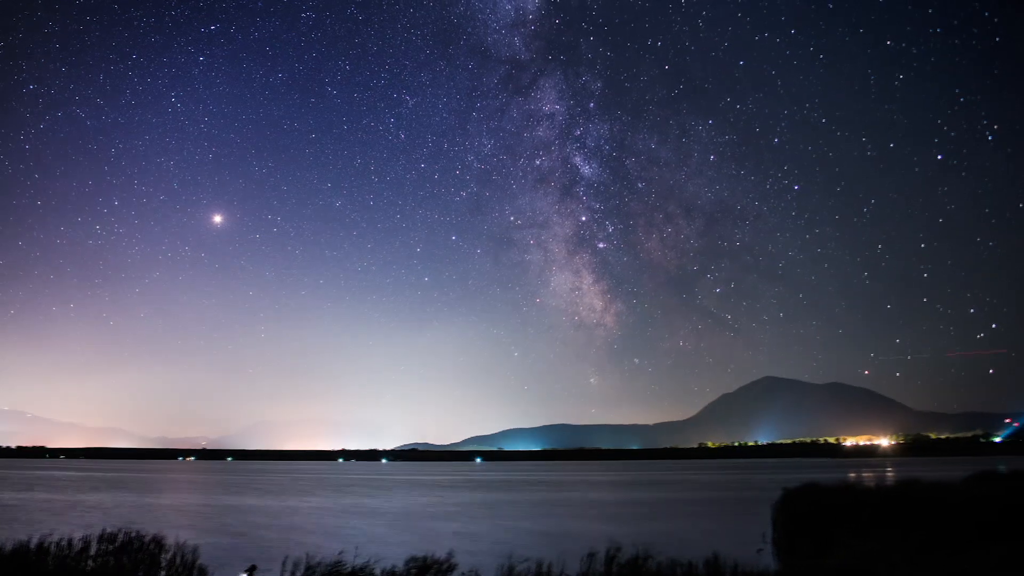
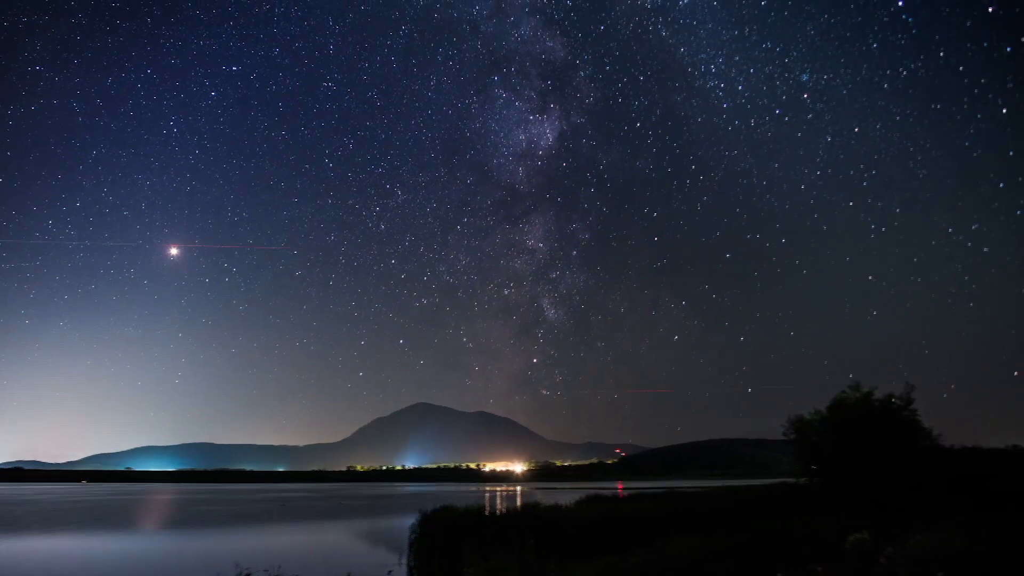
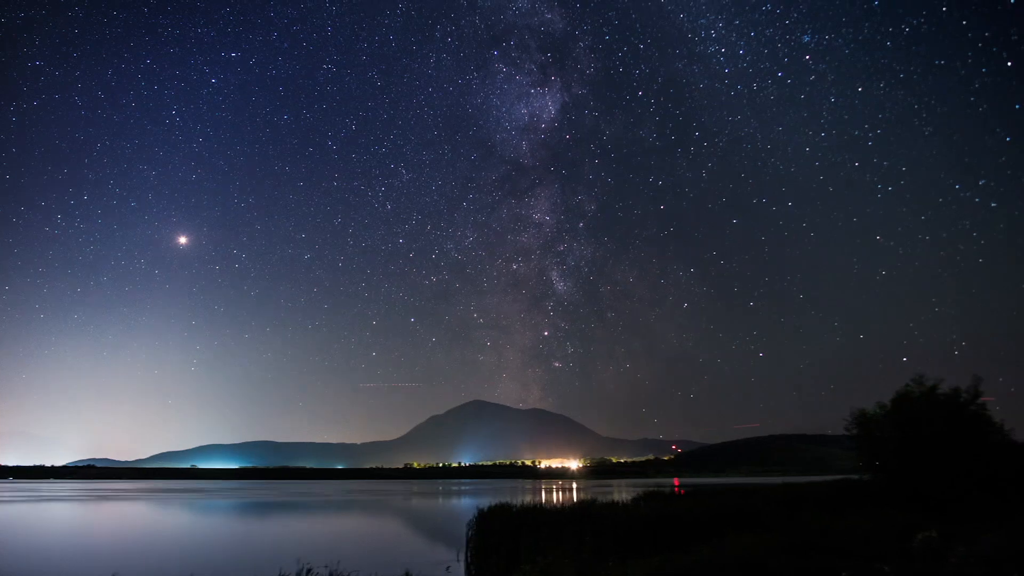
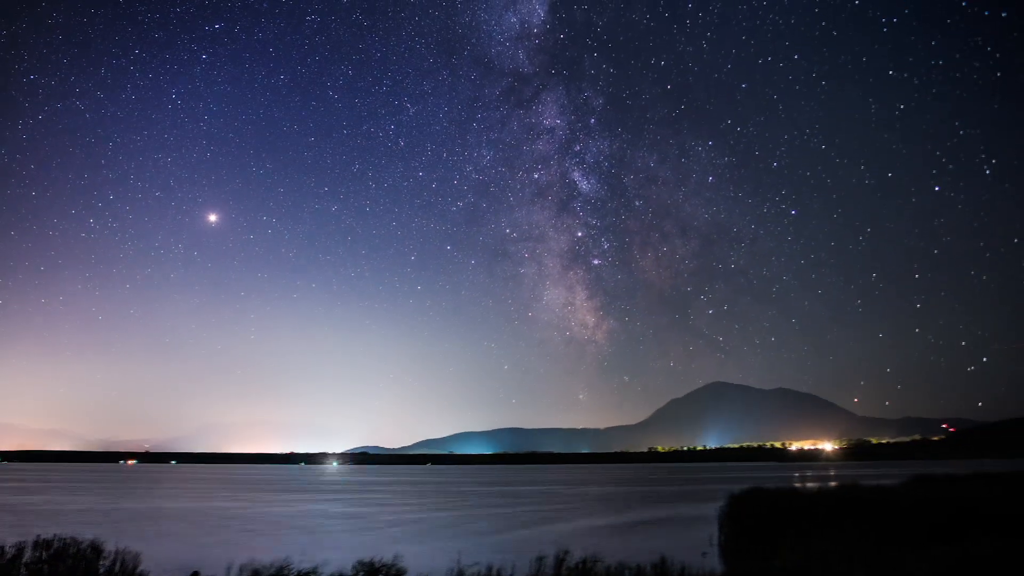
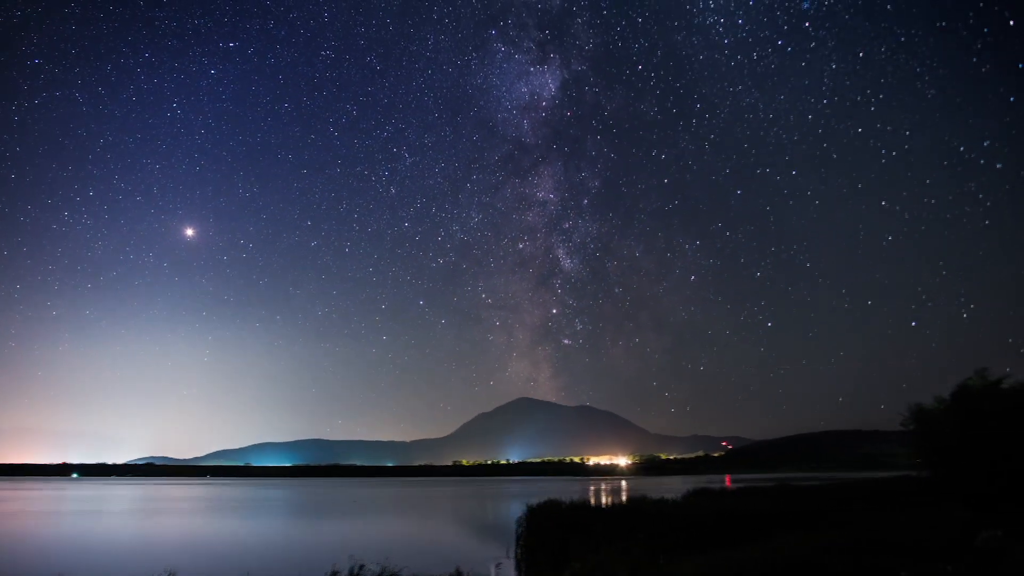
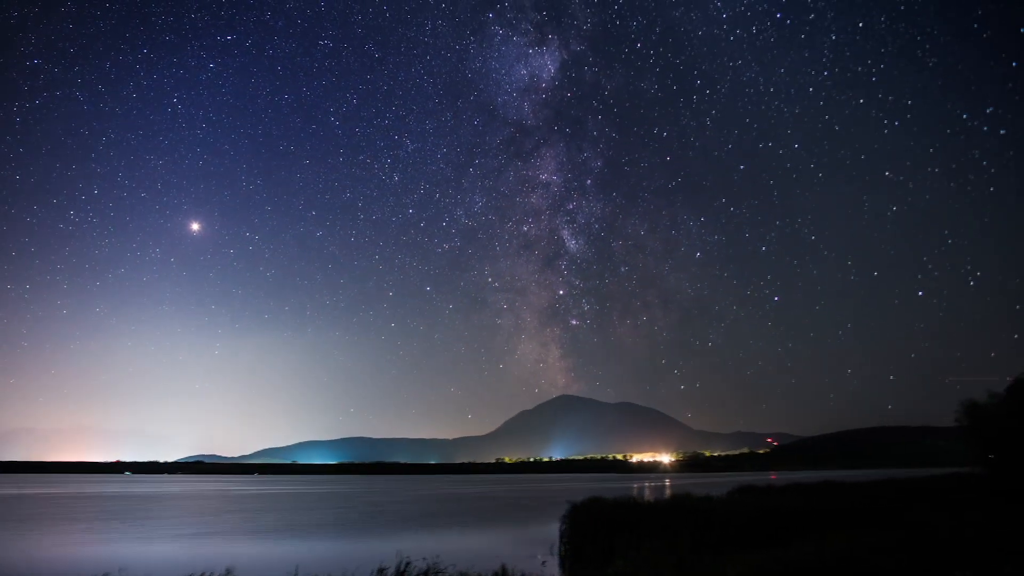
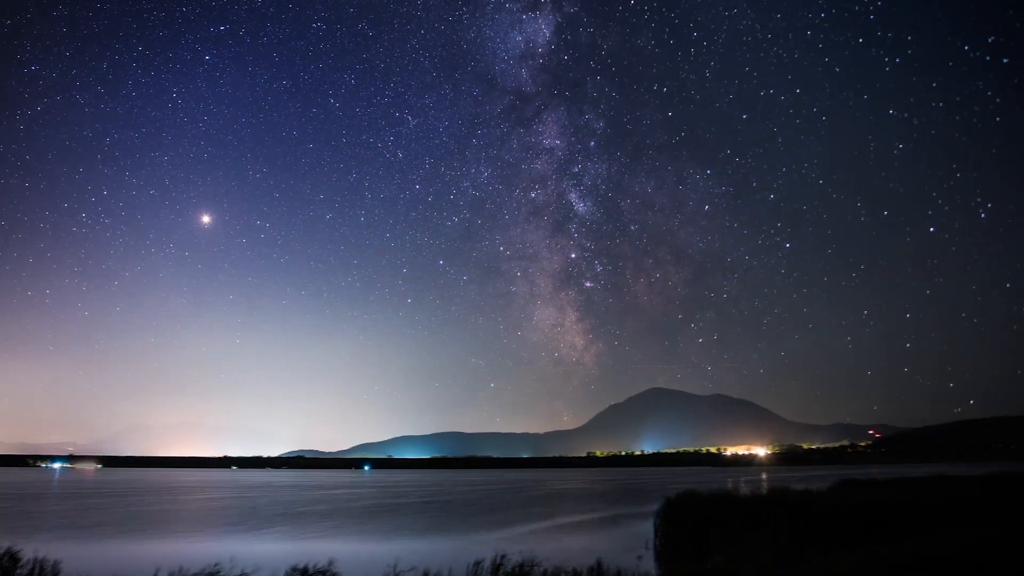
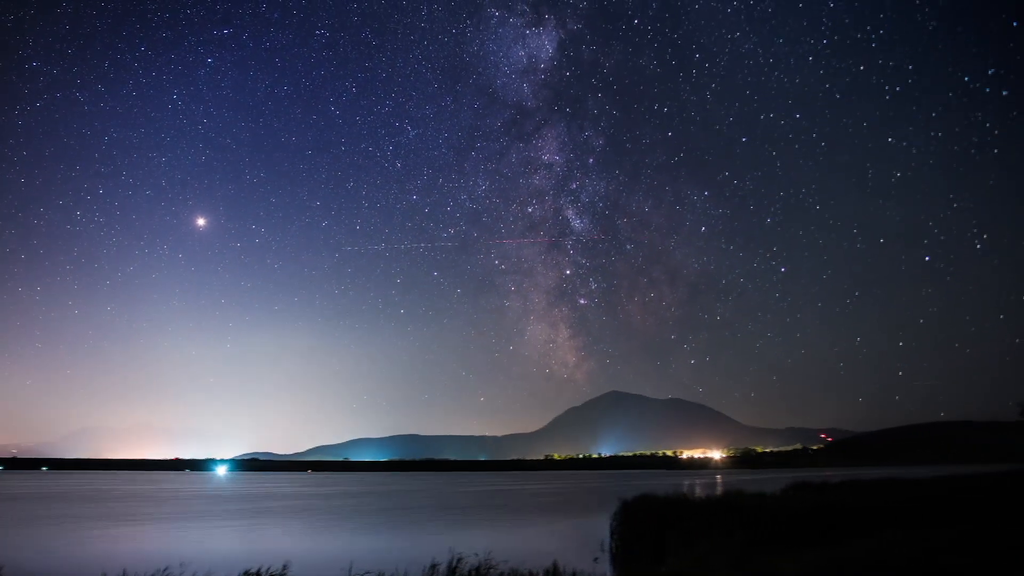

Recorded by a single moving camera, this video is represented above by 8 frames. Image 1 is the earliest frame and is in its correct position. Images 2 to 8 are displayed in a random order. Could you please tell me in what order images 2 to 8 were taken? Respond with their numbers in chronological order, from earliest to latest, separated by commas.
4, 7, 8, 6, 5, 3, 2
